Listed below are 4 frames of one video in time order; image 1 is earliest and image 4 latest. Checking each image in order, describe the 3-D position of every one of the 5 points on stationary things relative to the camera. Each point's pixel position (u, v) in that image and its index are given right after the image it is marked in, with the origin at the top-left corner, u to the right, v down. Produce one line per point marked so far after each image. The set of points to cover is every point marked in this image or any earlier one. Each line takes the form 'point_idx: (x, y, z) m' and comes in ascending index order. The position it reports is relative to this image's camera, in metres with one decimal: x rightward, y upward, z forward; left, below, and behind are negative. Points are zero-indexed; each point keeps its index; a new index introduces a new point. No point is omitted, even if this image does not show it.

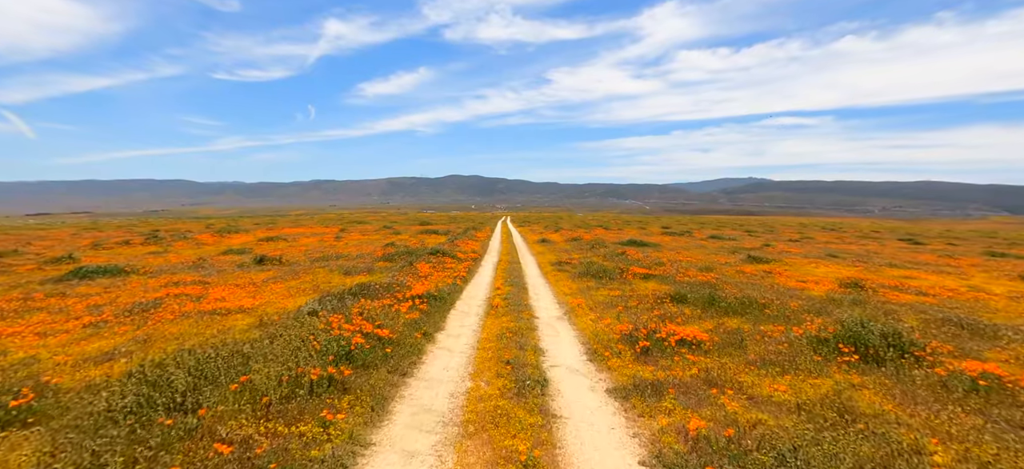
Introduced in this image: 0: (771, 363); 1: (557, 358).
0: (+8.5, -4.2, +16.3) m
1: (+1.7, -4.7, +19.0) m
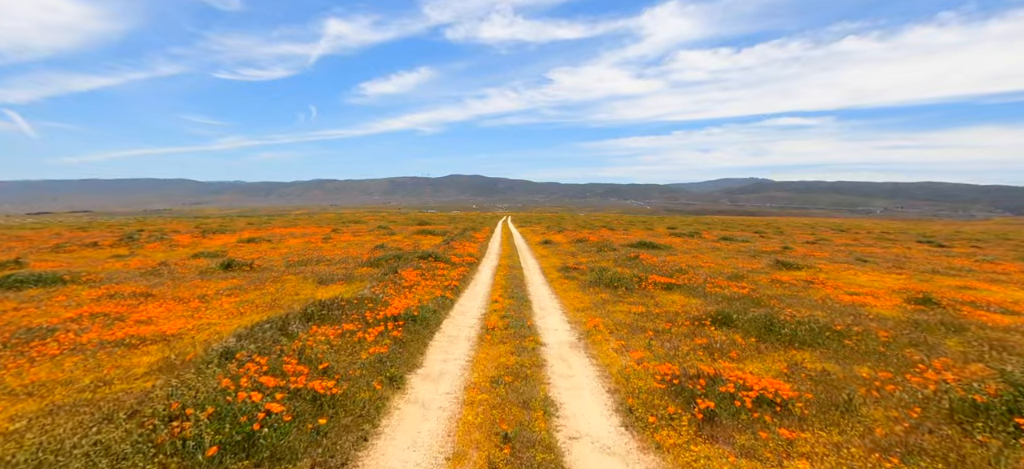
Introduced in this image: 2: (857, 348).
0: (+8.5, -4.4, +10.4) m
1: (+1.7, -4.9, +13.0) m
2: (+12.4, -4.1, +17.9) m
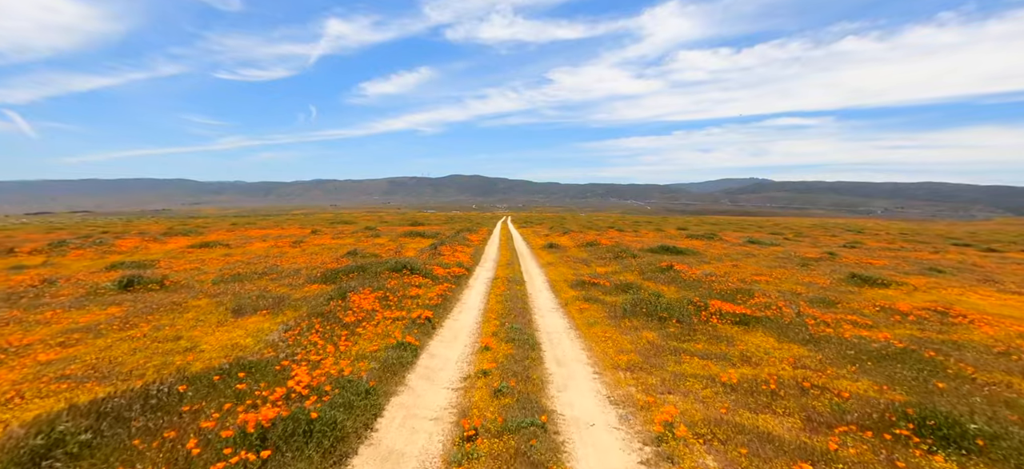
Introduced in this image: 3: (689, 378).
0: (+8.5, -4.9, -1.4) m
1: (+1.7, -5.4, +1.3) m
2: (+12.4, -4.5, +6.2) m
3: (+6.1, -4.9, +17.0) m
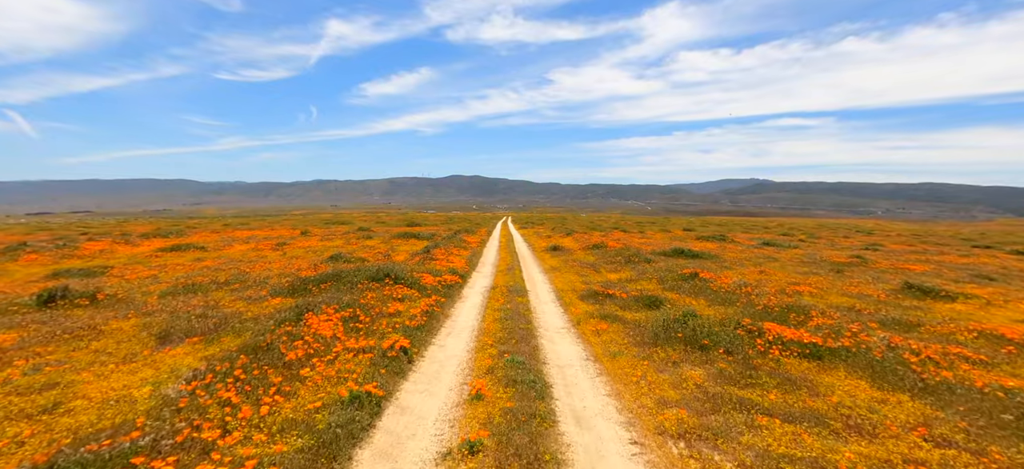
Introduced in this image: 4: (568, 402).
0: (+8.5, -5.1, -7.1) m
1: (+1.7, -5.6, -4.4) m
2: (+12.4, -4.7, +0.5) m
3: (+6.1, -5.1, +11.3) m
4: (+1.7, -5.2, +15.6) m
